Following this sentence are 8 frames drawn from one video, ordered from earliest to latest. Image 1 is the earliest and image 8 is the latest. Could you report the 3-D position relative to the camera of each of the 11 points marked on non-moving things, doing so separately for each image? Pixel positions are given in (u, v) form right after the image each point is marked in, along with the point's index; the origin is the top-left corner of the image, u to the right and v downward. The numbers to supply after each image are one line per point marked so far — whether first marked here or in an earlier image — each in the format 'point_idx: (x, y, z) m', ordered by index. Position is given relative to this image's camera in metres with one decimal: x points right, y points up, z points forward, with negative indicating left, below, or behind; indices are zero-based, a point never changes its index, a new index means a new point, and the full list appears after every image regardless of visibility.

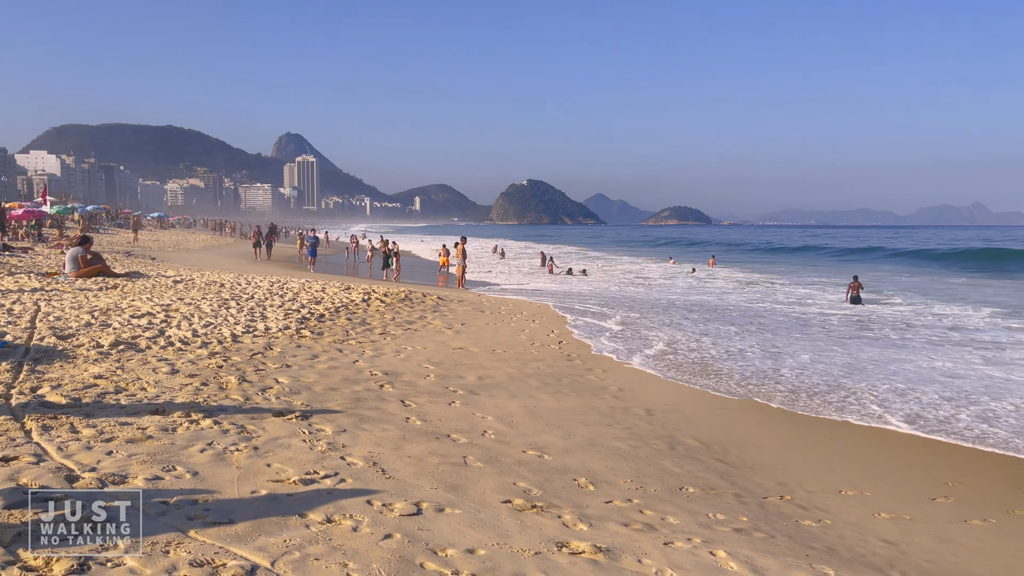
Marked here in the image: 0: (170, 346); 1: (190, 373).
0: (-2.9, -0.5, +6.9) m
1: (-2.3, -0.6, +5.9) m
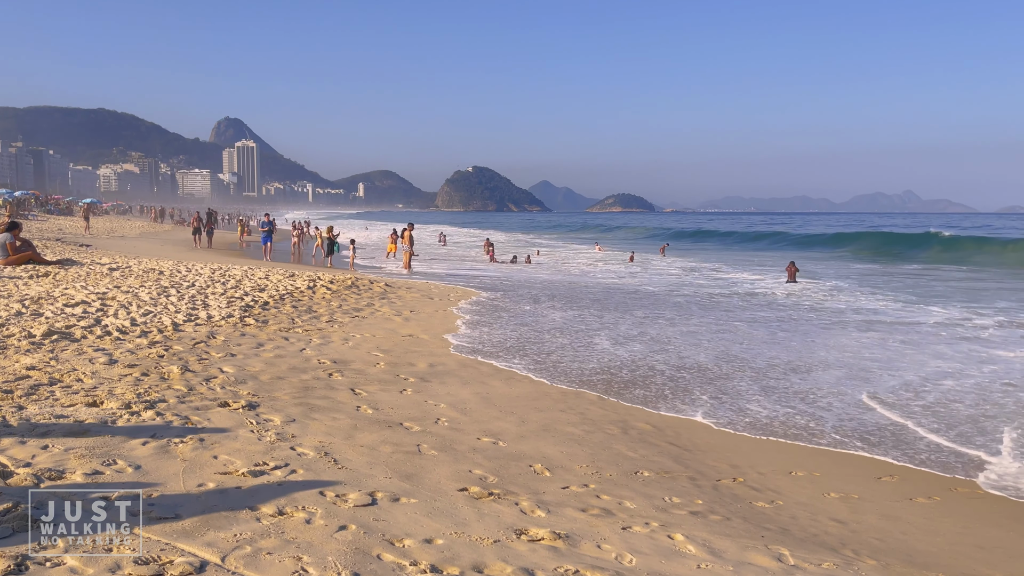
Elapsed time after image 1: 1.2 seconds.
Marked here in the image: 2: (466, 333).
0: (-3.3, -0.4, +6.6) m
1: (-2.7, -0.5, +5.6) m
2: (-0.4, -0.5, +8.6) m
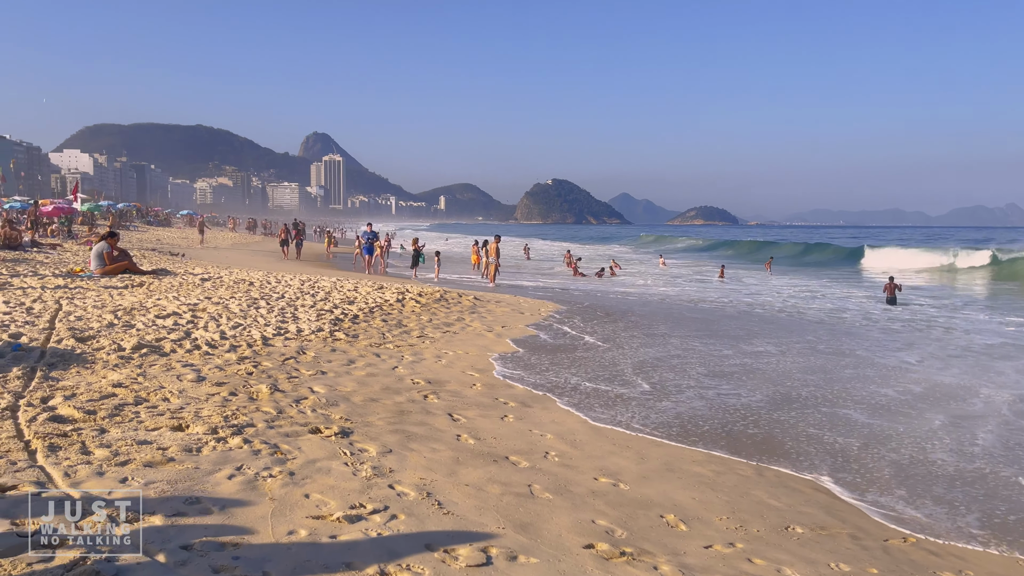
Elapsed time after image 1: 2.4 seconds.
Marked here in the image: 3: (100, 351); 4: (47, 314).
0: (-2.5, -0.5, +6.4) m
1: (-1.9, -0.6, +5.3) m
2: (+0.6, -0.6, +8.0) m
3: (-3.0, -0.5, +5.9) m
4: (-4.2, -0.2, +7.4) m
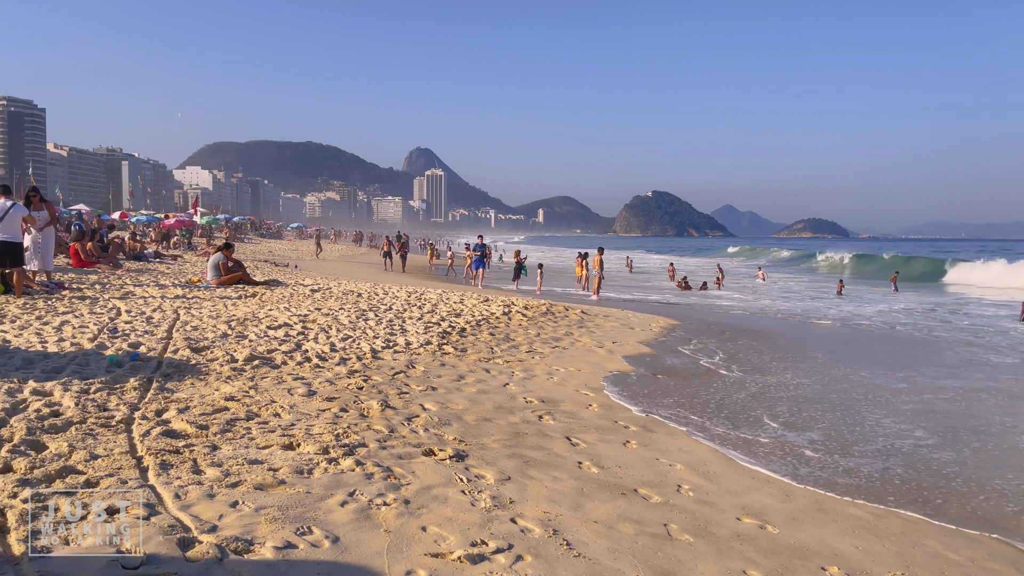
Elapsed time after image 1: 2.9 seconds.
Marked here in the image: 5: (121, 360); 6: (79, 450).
0: (-1.6, -0.6, +6.3) m
1: (-1.2, -0.7, +5.2) m
2: (+1.6, -0.8, +7.5) m
3: (-2.2, -0.5, +5.9) m
4: (-3.2, -0.3, +7.5) m
5: (-2.7, -0.5, +5.5) m
6: (-1.9, -0.7, +3.5) m
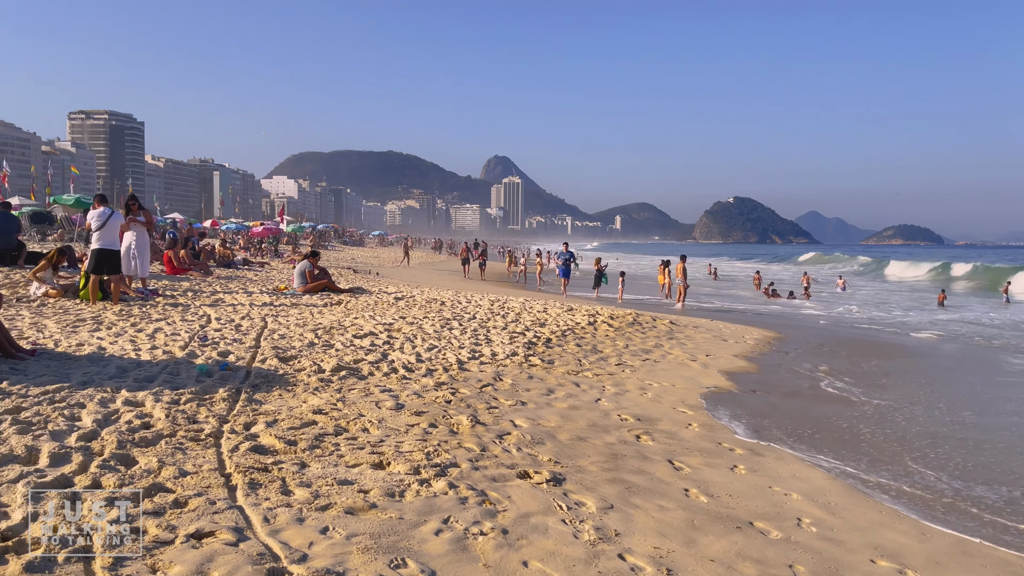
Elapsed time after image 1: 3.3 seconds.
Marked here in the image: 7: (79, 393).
0: (-0.9, -0.6, +6.1) m
1: (-0.6, -0.8, +5.0) m
2: (+2.4, -0.9, +7.1) m
3: (-1.5, -0.6, +5.8) m
4: (-2.4, -0.4, +7.5) m
5: (-2.1, -0.6, +5.5) m
6: (-1.5, -0.8, +3.4) m
7: (-2.4, -0.6, +4.5) m
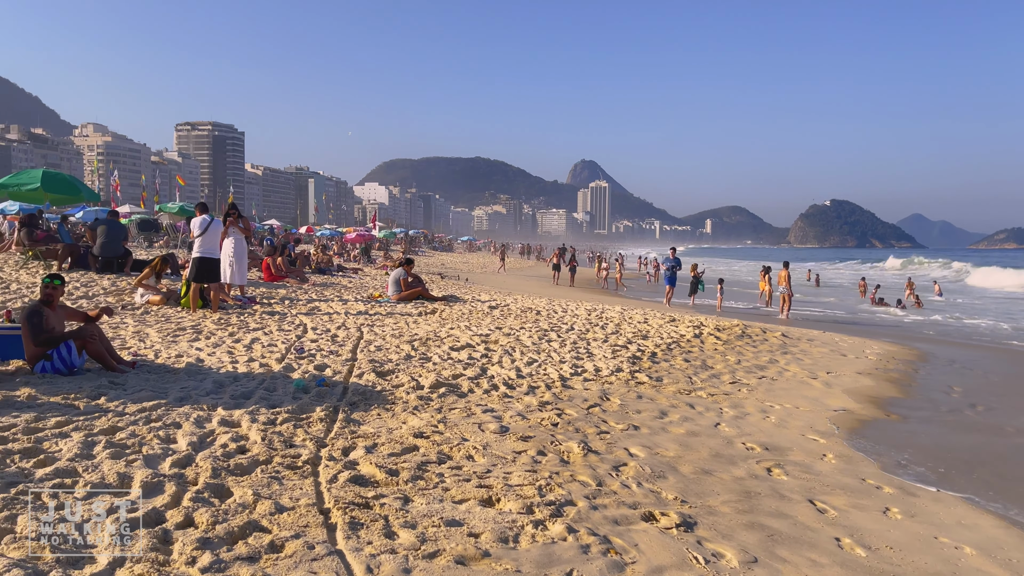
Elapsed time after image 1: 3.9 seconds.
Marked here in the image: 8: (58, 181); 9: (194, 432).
0: (-0.1, -0.7, +5.8) m
1: (+0.1, -0.8, +4.6) m
2: (+3.3, -1.0, +6.4) m
3: (-0.8, -0.7, +5.5) m
4: (-1.5, -0.5, +7.3) m
5: (-1.3, -0.6, +5.3) m
6: (-1.0, -0.8, +3.1) m
7: (-1.8, -0.7, +4.3) m
8: (-6.5, +1.5, +11.6) m
9: (-1.6, -0.7, +4.0) m
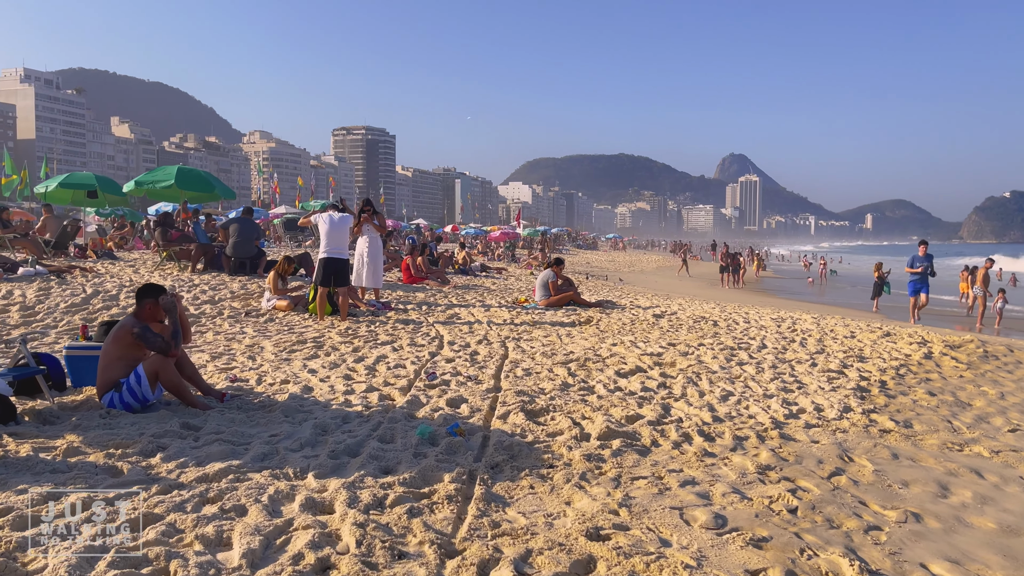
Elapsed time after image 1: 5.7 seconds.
0: (+0.9, -0.8, +4.2) m
1: (+0.9, -0.9, +3.0) m
2: (+4.4, -1.1, +4.2) m
3: (+0.2, -0.8, +4.0) m
4: (-0.1, -0.6, +5.9) m
5: (-0.4, -0.7, +3.9) m
6: (-0.4, -0.9, +1.7) m
7: (-1.0, -0.7, +3.0) m
8: (-4.4, +1.5, +11.1) m
9: (-0.8, -0.8, +2.6) m
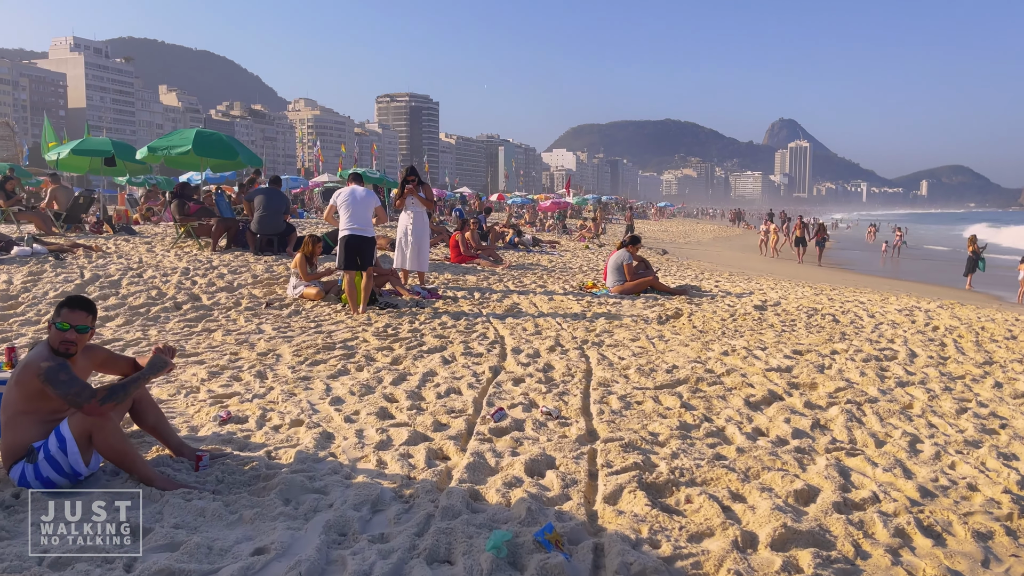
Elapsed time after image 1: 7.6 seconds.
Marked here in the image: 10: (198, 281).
0: (+1.3, -0.9, +2.6) m
1: (+1.2, -1.0, +1.5) m
2: (+4.8, -1.1, +2.4) m
3: (+0.6, -0.8, +2.5) m
4: (+0.4, -0.5, +4.4) m
5: (0.0, -0.8, +2.4) m
6: (-0.1, -1.0, +0.3) m
7: (-0.6, -0.8, +1.6) m
8: (-3.6, +1.7, +9.7) m
9: (-0.5, -0.9, +1.2) m
10: (-3.0, +0.1, +7.8) m
